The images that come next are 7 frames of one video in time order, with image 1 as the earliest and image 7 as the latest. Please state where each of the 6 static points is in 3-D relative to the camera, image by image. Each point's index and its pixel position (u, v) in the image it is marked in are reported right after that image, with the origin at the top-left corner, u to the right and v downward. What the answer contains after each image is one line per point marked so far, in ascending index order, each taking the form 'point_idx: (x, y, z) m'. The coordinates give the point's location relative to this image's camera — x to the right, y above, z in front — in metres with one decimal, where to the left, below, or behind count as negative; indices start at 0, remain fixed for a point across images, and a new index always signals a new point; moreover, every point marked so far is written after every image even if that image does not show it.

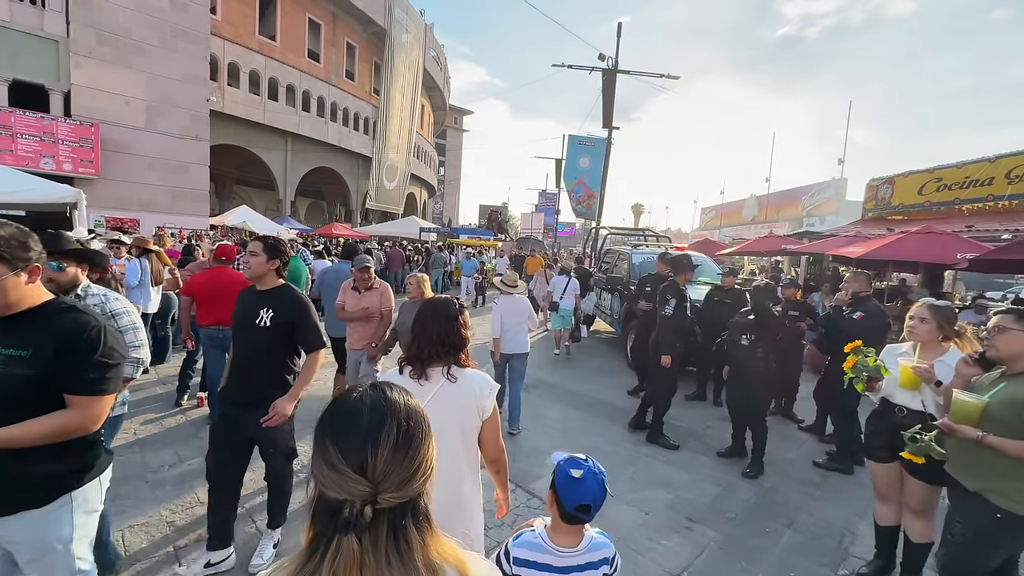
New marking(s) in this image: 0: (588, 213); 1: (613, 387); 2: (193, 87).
0: (+3.2, +3.1, +18.7) m
1: (+1.6, -1.6, +7.2) m
2: (-13.0, +8.2, +18.4) m
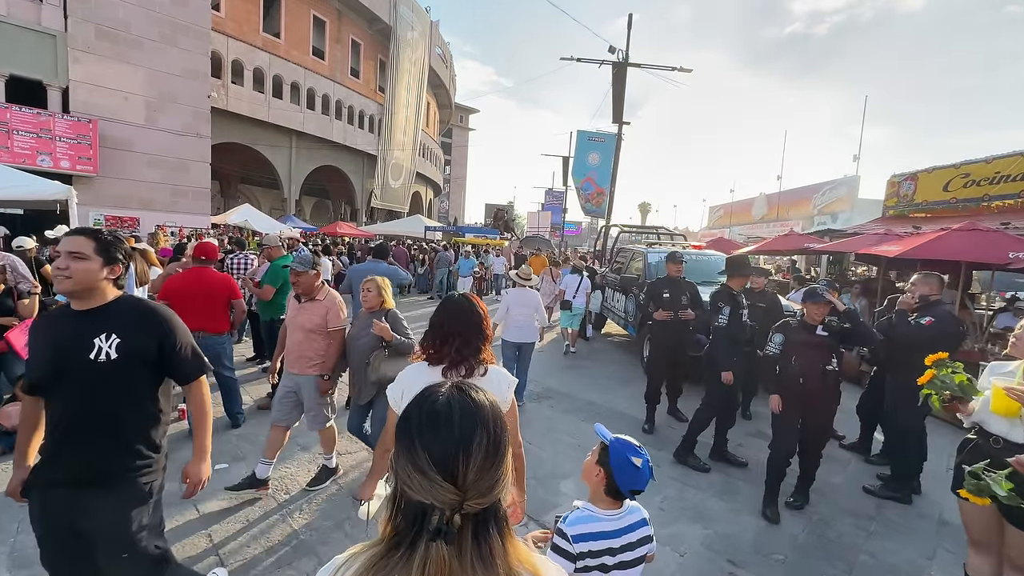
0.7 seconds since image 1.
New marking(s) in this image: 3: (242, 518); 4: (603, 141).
0: (+3.4, +3.1, +18.1) m
1: (+1.7, -1.6, +6.6) m
2: (-12.7, +8.2, +18.0) m
3: (-2.0, -1.7, +3.4) m
4: (+3.6, +5.9, +18.0) m
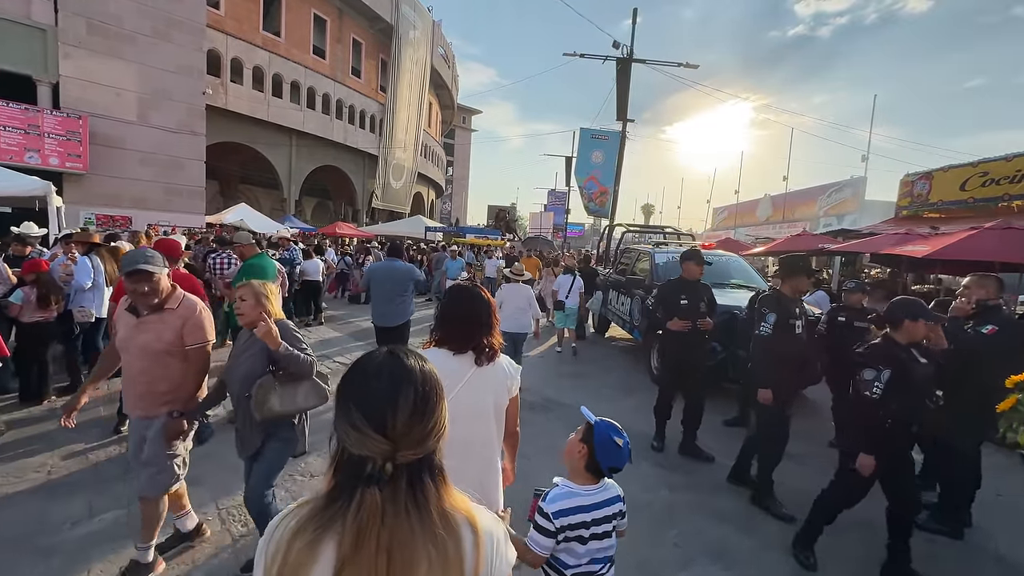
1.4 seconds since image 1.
0: (+3.5, +3.0, +17.6) m
1: (+1.7, -1.6, +6.1) m
2: (-12.7, +8.2, +17.7) m
3: (-2.1, -1.7, +2.9) m
4: (+3.7, +5.8, +17.5) m
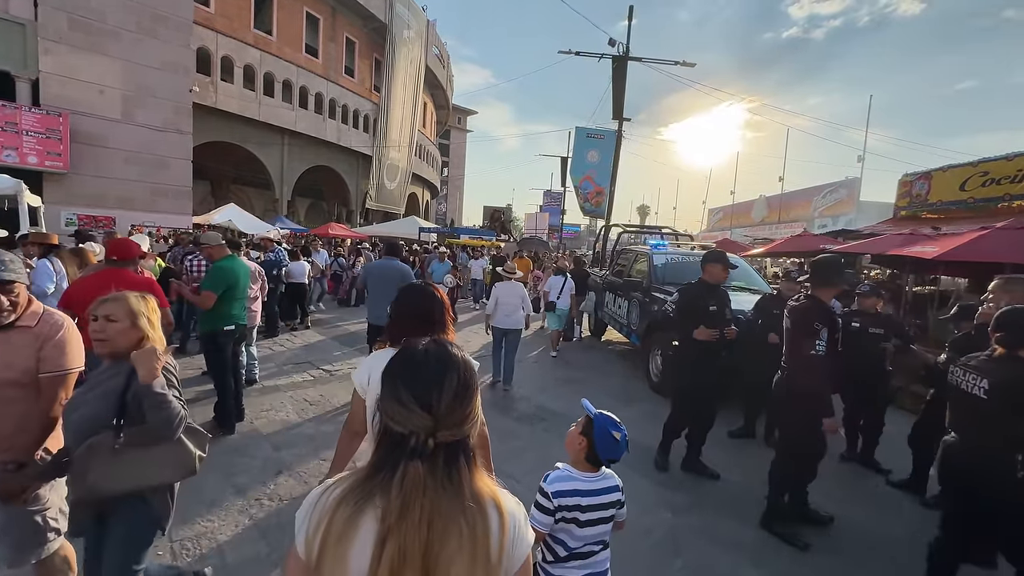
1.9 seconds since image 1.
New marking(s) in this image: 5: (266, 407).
0: (+3.3, +2.9, +17.3) m
1: (+1.6, -1.7, +5.8) m
2: (-12.9, +8.1, +17.2) m
3: (-2.2, -1.8, +2.5) m
4: (+3.4, +5.7, +17.2) m
5: (-3.0, -1.5, +5.5) m
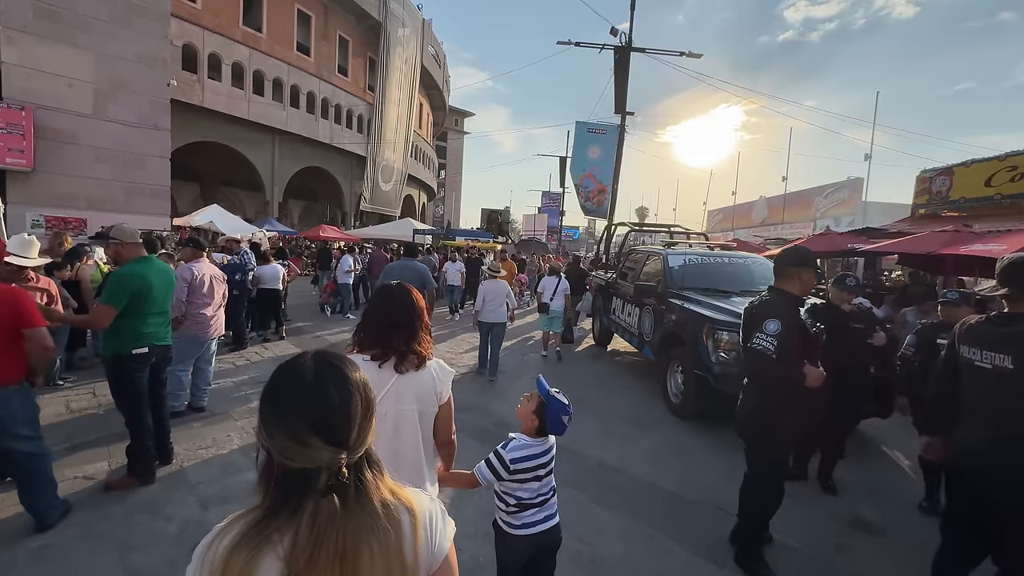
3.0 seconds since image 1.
0: (+3.2, +2.8, +16.4) m
1: (+1.5, -1.7, +4.8) m
2: (-13.0, +7.9, +16.3) m
3: (-2.2, -1.8, +1.6) m
4: (+3.3, +5.6, +16.3) m
5: (-3.1, -1.6, +4.5) m
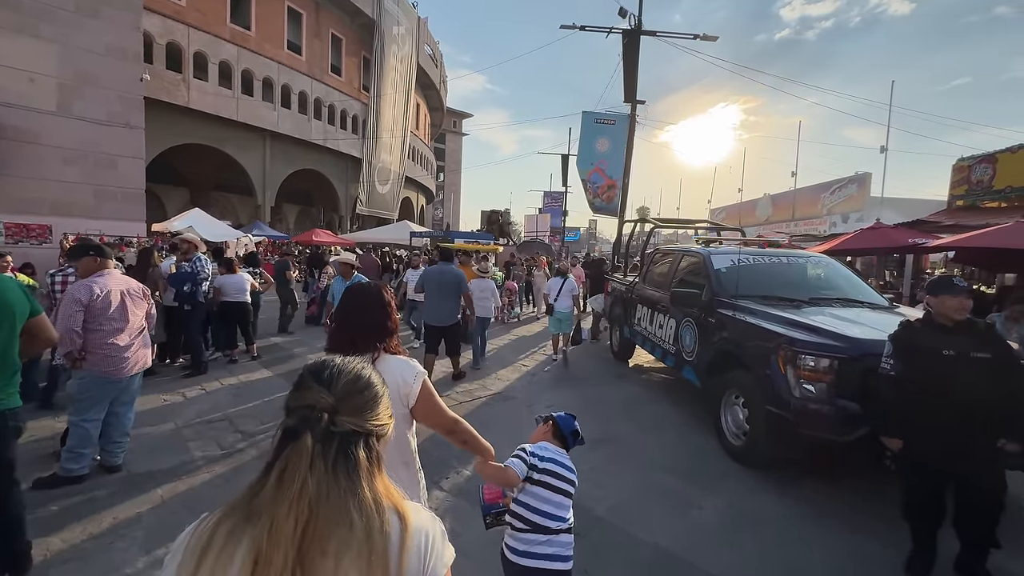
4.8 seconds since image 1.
0: (+3.2, +2.7, +15.1) m
1: (+1.7, -1.8, +3.5) m
2: (-13.0, +7.5, +15.1) m
3: (-2.1, -2.0, +0.3) m
4: (+3.4, +5.5, +15.0) m
5: (-2.9, -1.7, +3.2) m
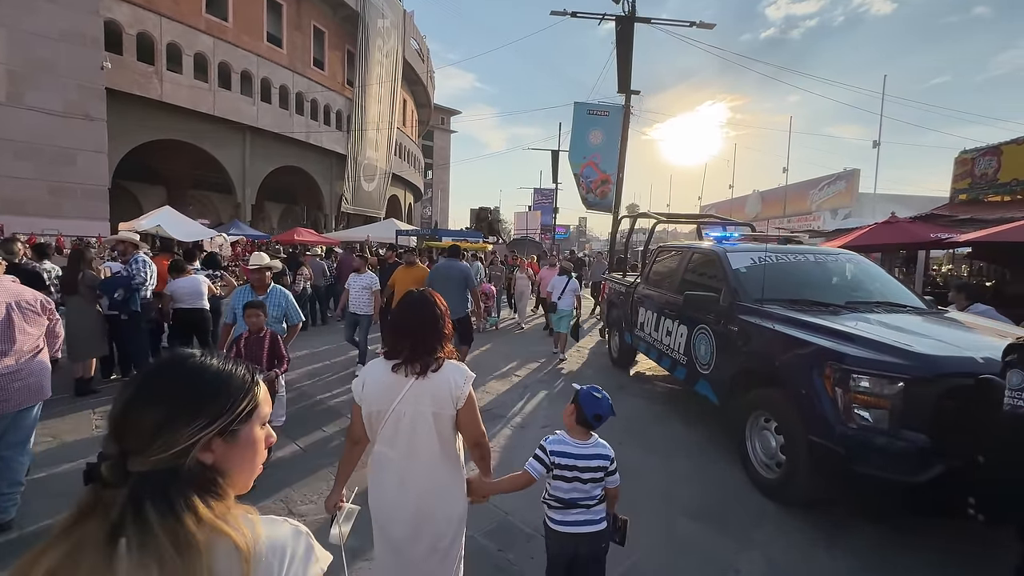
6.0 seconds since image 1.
0: (+2.9, +2.7, +14.4) m
1: (+1.6, -1.9, +2.8) m
2: (-13.4, +7.4, +14.0) m
3: (-2.1, -2.1, -0.5) m
4: (+3.0, +5.5, +14.3) m
5: (-3.0, -1.8, +2.4) m
